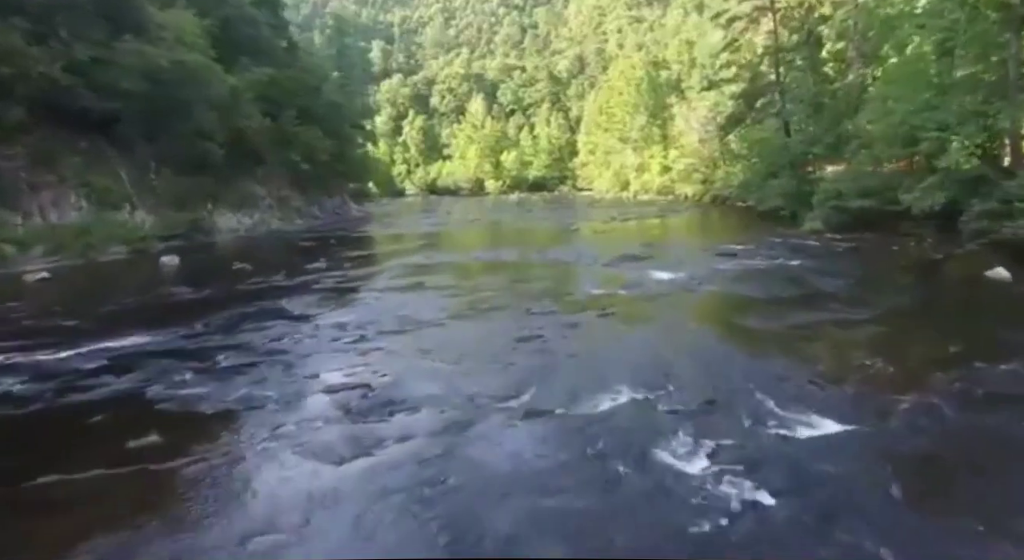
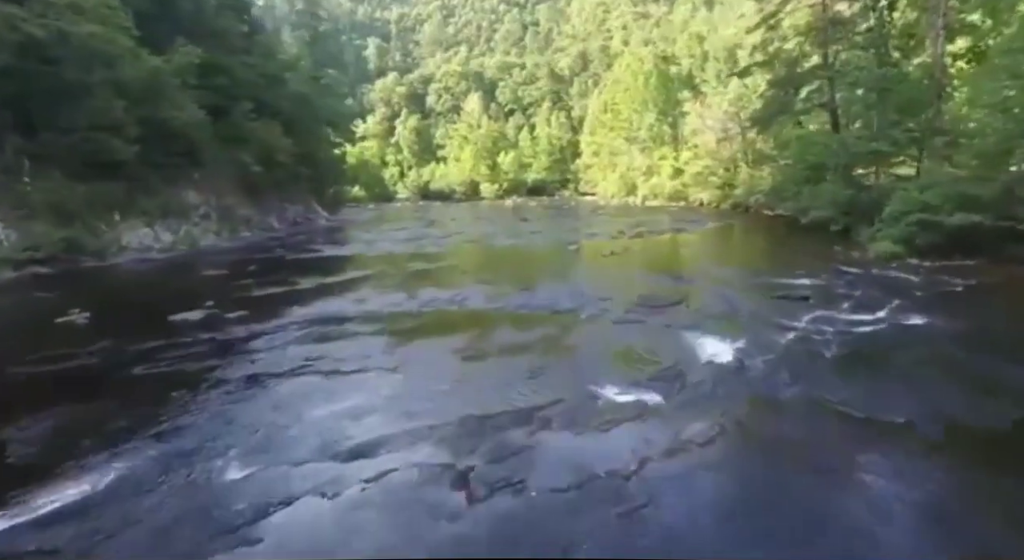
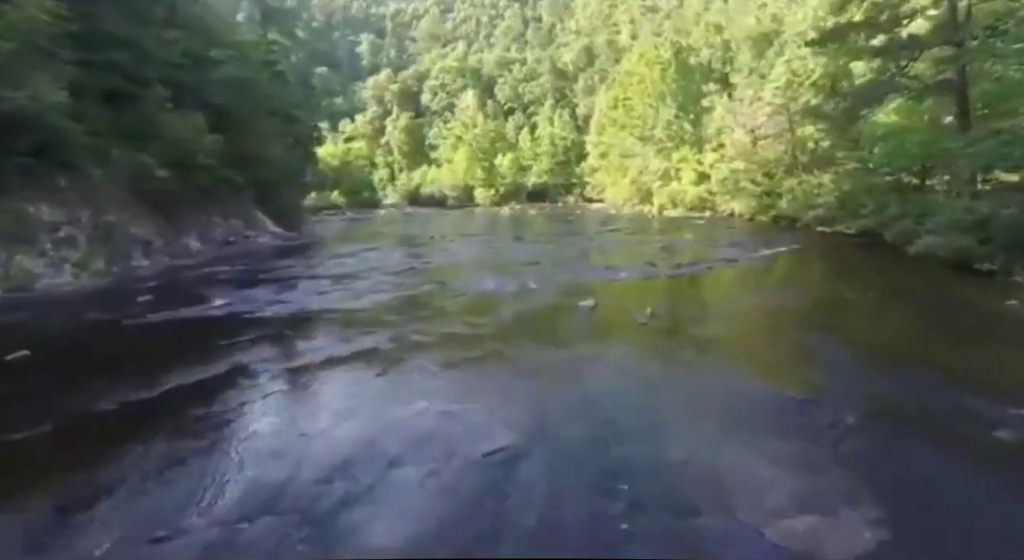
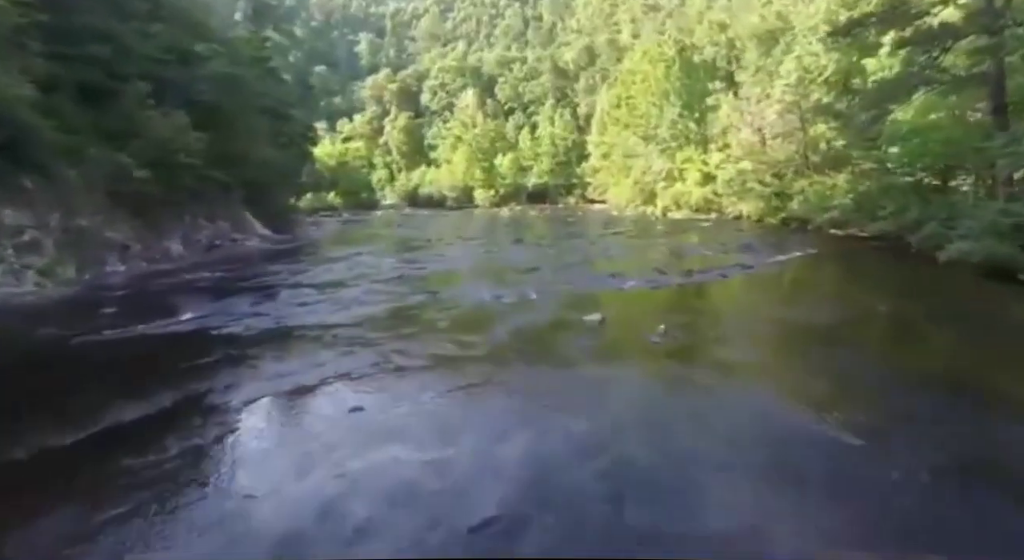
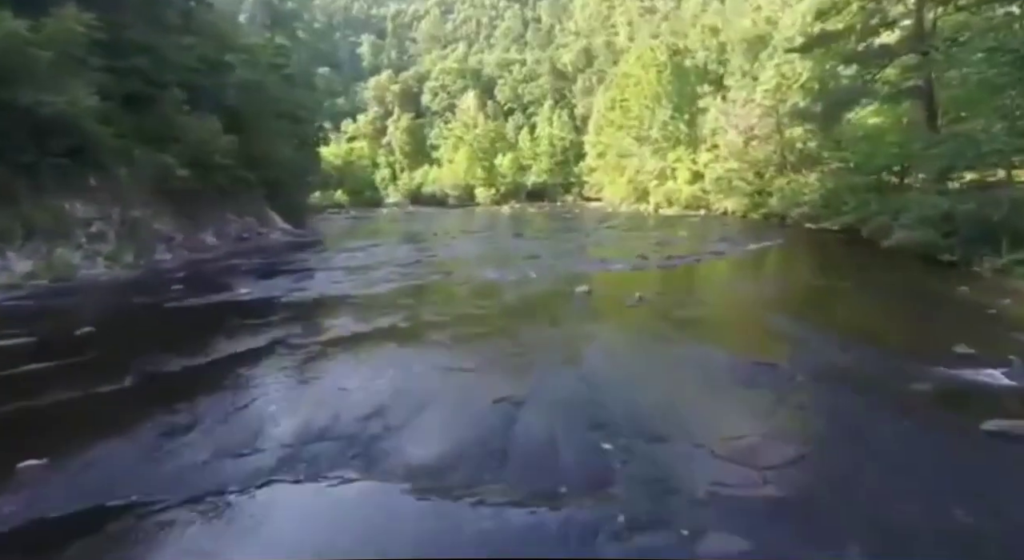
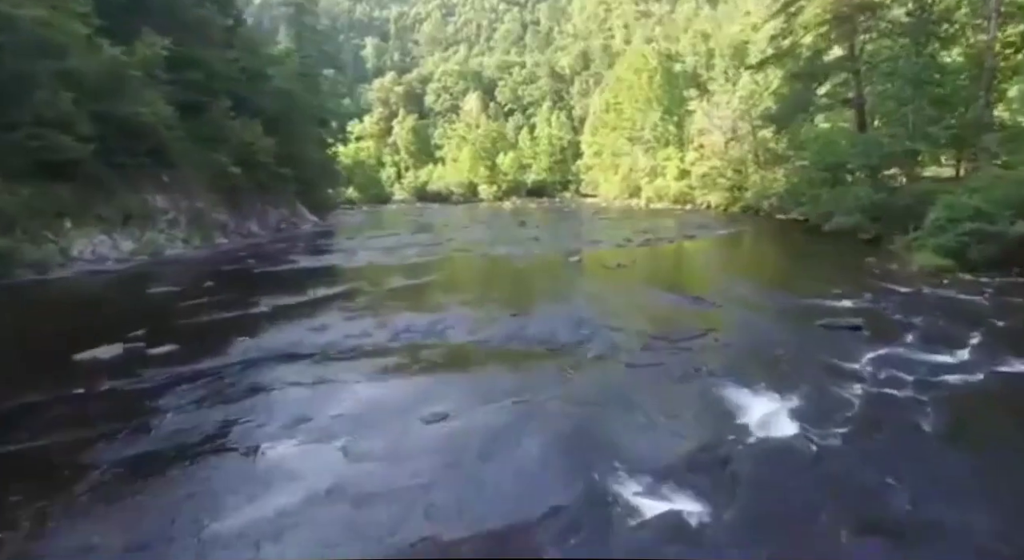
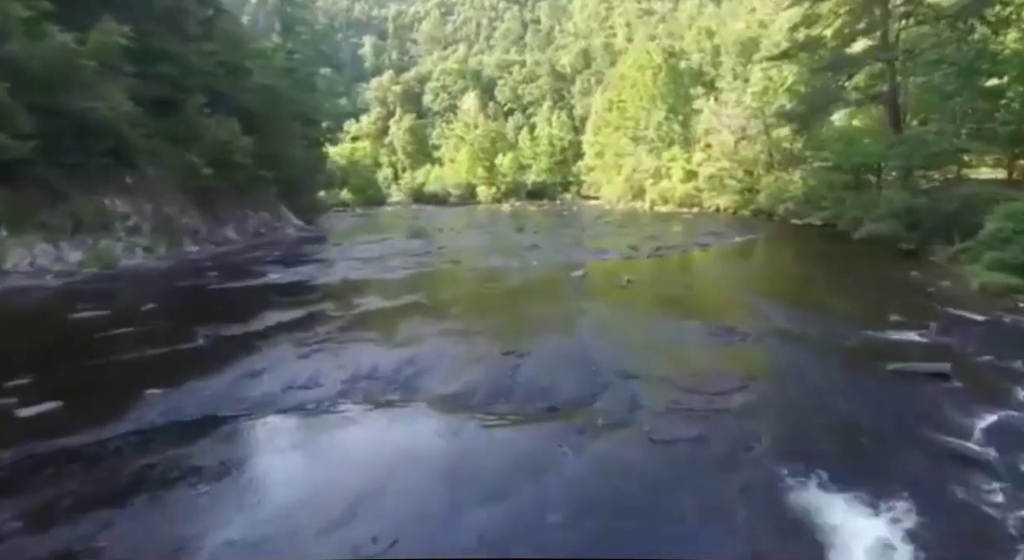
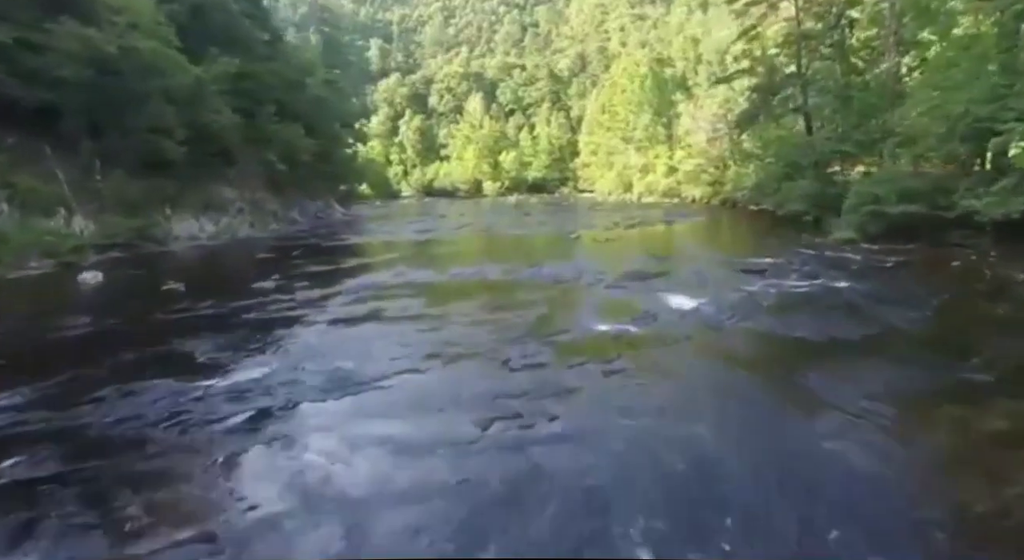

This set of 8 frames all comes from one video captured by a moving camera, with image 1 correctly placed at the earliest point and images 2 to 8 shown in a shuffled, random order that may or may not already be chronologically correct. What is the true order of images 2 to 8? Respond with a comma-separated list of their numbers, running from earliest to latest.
8, 2, 6, 7, 5, 3, 4
